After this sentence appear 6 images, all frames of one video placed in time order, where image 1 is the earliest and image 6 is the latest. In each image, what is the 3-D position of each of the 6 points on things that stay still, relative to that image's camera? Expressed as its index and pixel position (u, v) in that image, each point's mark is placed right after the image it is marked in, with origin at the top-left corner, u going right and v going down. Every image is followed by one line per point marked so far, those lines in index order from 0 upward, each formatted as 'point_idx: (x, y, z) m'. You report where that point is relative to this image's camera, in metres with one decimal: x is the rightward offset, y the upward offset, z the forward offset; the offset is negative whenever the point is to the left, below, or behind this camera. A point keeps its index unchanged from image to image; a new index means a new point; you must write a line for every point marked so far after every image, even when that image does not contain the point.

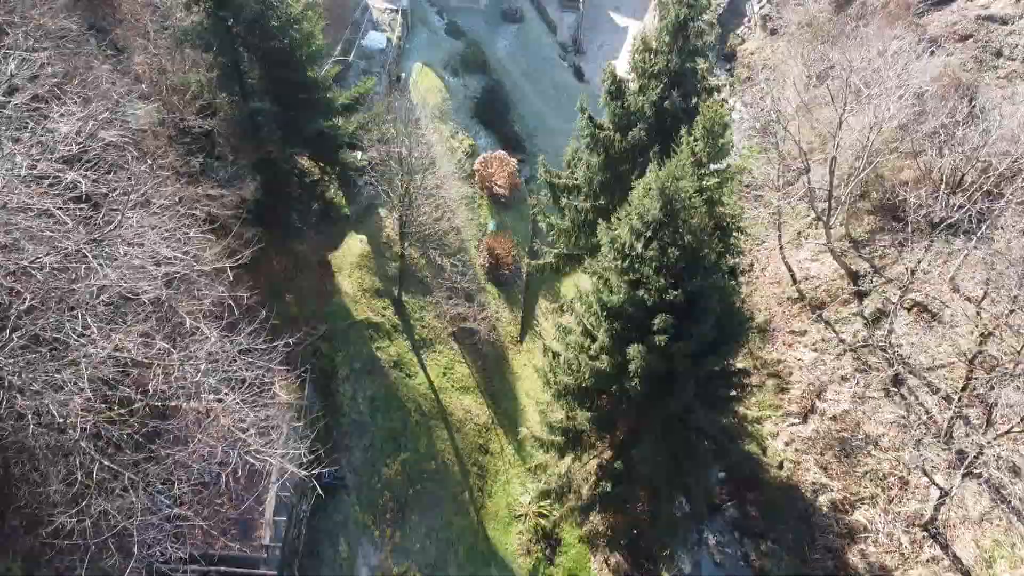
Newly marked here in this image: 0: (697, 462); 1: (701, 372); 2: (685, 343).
0: (+5.2, -5.0, +19.7) m
1: (+5.0, -2.3, +18.3) m
2: (+4.4, -1.4, +17.6) m
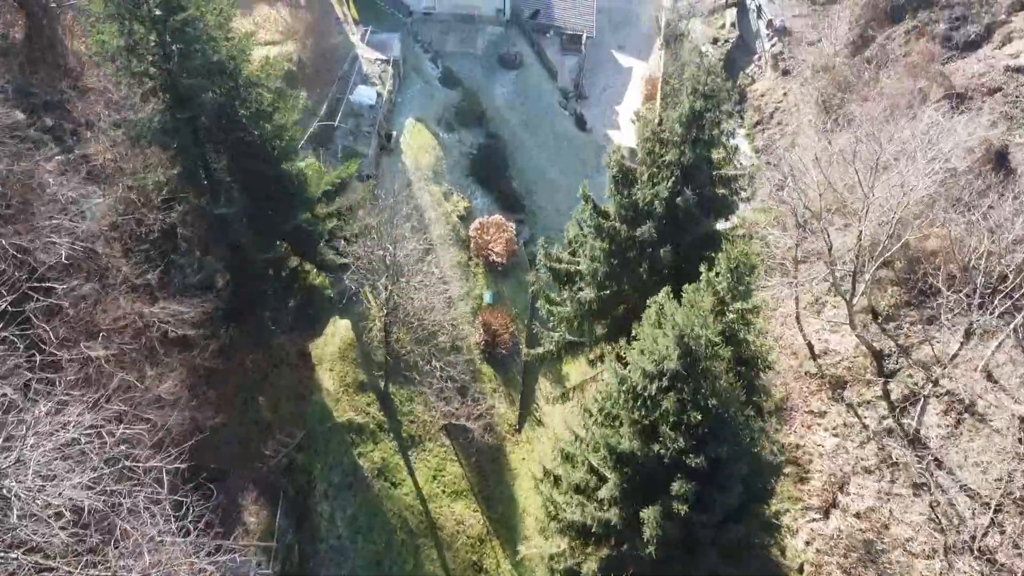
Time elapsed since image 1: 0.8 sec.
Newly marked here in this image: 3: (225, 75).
0: (+5.1, -8.5, +17.4) m
1: (+4.8, -5.7, +16.0) m
2: (+4.2, -4.8, +15.3) m
3: (-7.9, +5.8, +19.1) m
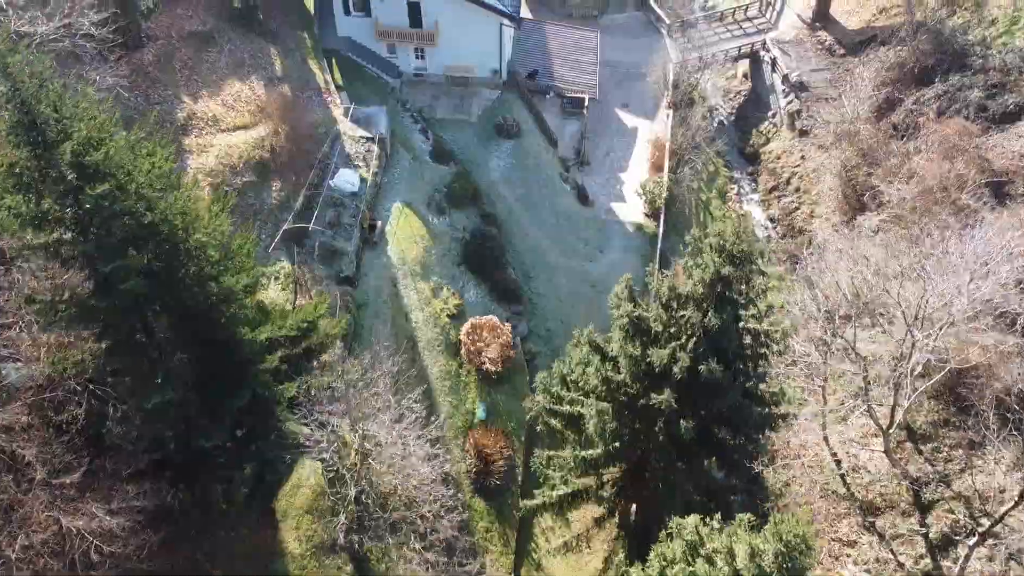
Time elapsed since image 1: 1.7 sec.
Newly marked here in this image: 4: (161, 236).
0: (+4.9, -13.1, +14.3) m
1: (+4.6, -10.4, +12.8) m
2: (+4.1, -9.5, +12.2) m
3: (-8.1, +1.2, +16.0) m
4: (-8.1, +1.2, +15.9) m
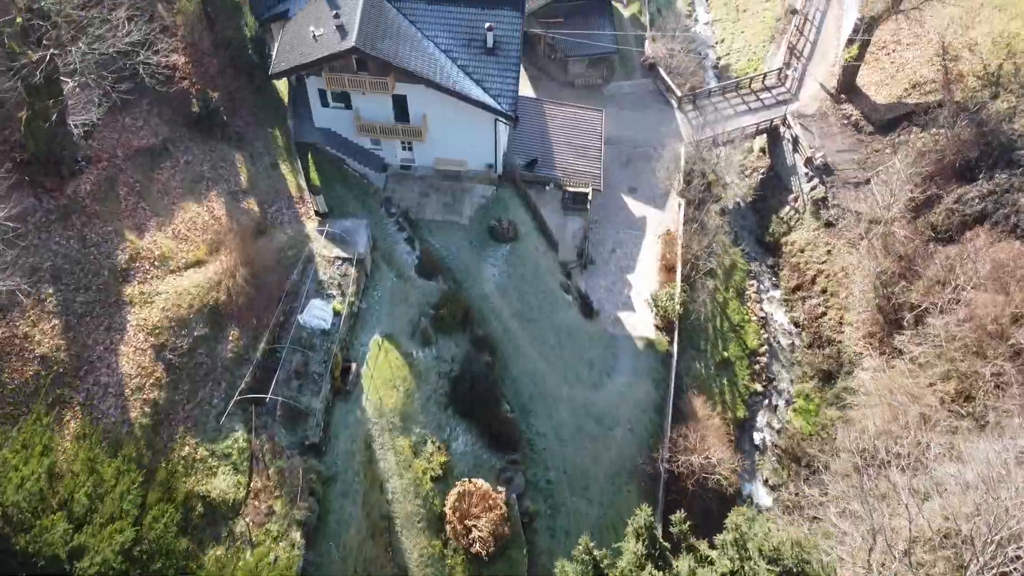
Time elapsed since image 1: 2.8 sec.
0: (+4.6, -19.1, +10.5) m
1: (+4.4, -16.4, +9.0) m
2: (+3.8, -15.5, +8.3) m
3: (-8.3, -4.7, +12.2) m
4: (-8.3, -4.7, +12.1) m
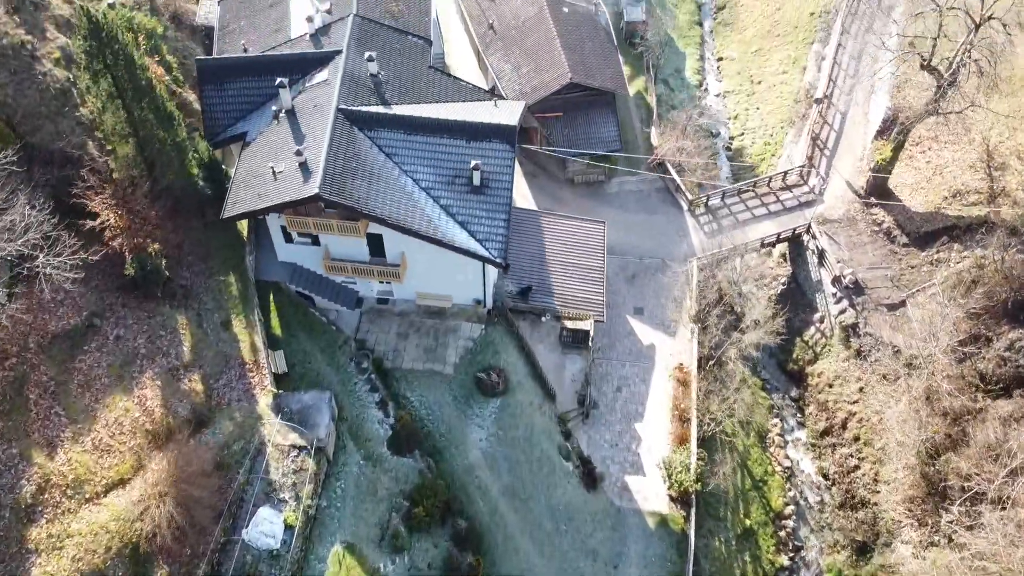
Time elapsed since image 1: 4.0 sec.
0: (+4.1, -26.0, +6.2) m
1: (+3.9, -23.3, +4.8) m
2: (+3.3, -22.4, +4.1) m
3: (-8.8, -11.6, +8.0) m
4: (-8.8, -11.6, +7.9) m
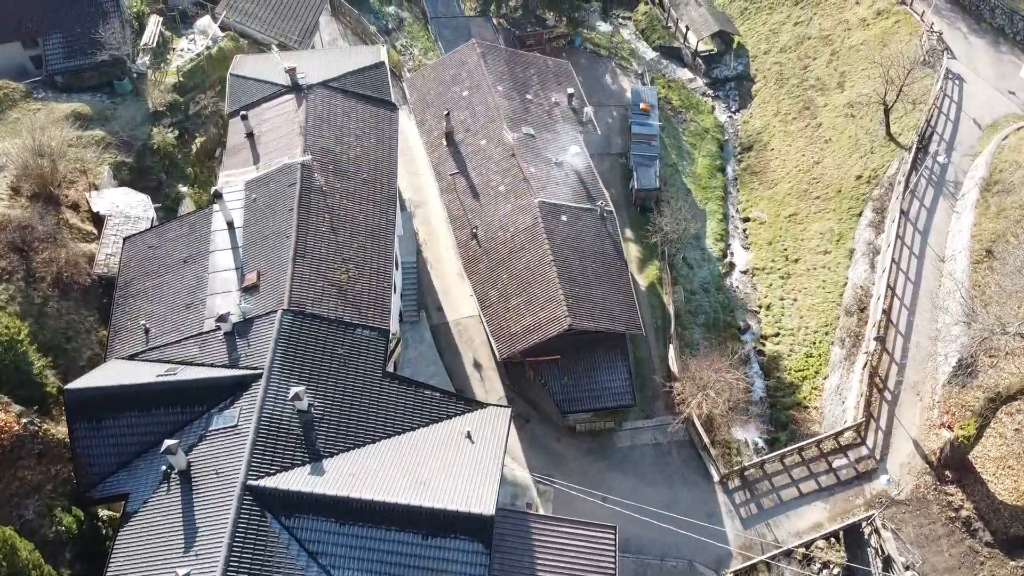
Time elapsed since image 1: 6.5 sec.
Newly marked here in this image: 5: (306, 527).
0: (+3.1, -39.2, -1.4) m
1: (+2.8, -36.5, -2.9) m
2: (+2.2, -35.6, -3.6) m
3: (-9.8, -24.8, +0.4) m
4: (-9.8, -24.7, +0.3) m
5: (-5.9, -6.9, +20.2) m
